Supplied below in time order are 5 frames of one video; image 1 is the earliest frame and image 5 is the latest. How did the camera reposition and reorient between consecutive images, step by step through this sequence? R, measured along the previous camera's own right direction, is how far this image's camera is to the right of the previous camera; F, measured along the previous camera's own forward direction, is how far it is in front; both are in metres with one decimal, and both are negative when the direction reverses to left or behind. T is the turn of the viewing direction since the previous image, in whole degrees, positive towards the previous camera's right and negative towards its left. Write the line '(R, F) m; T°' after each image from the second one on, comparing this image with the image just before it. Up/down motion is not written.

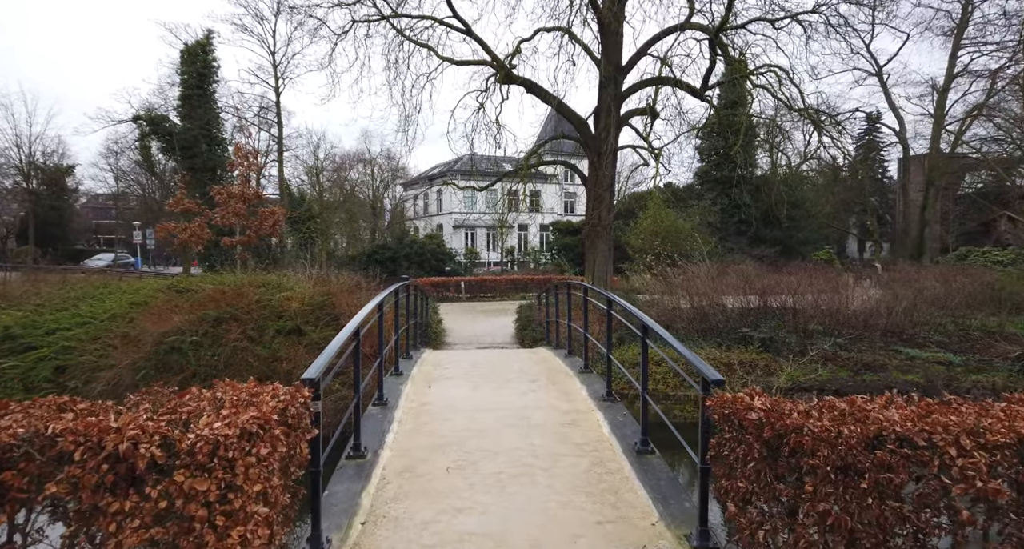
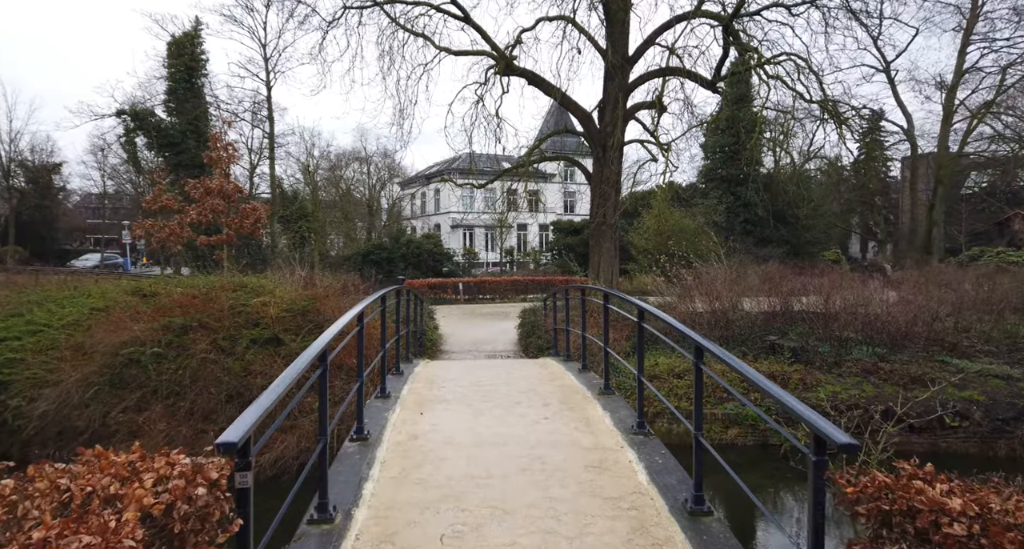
(-0.1, +0.9) m; 0°
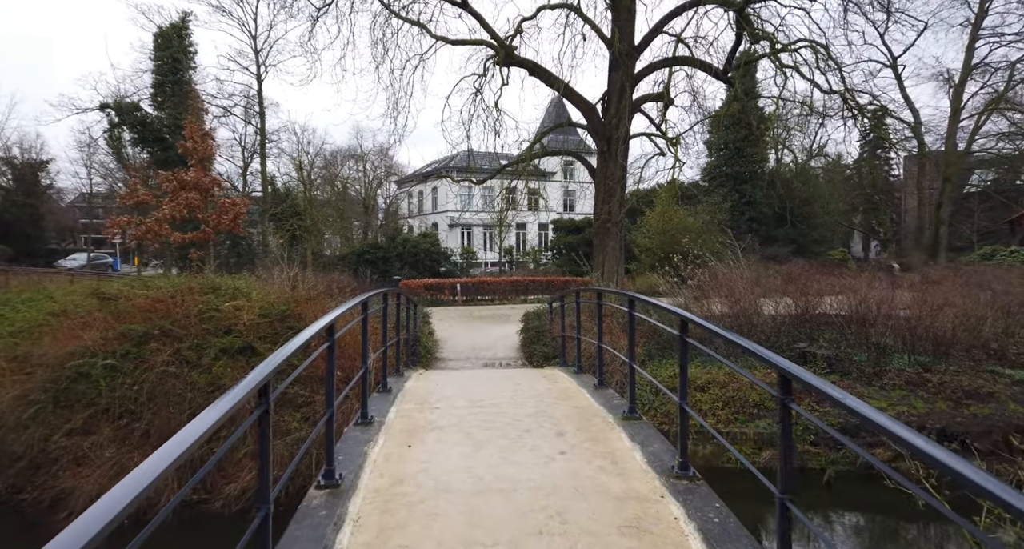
(-0.1, +0.9) m; 0°
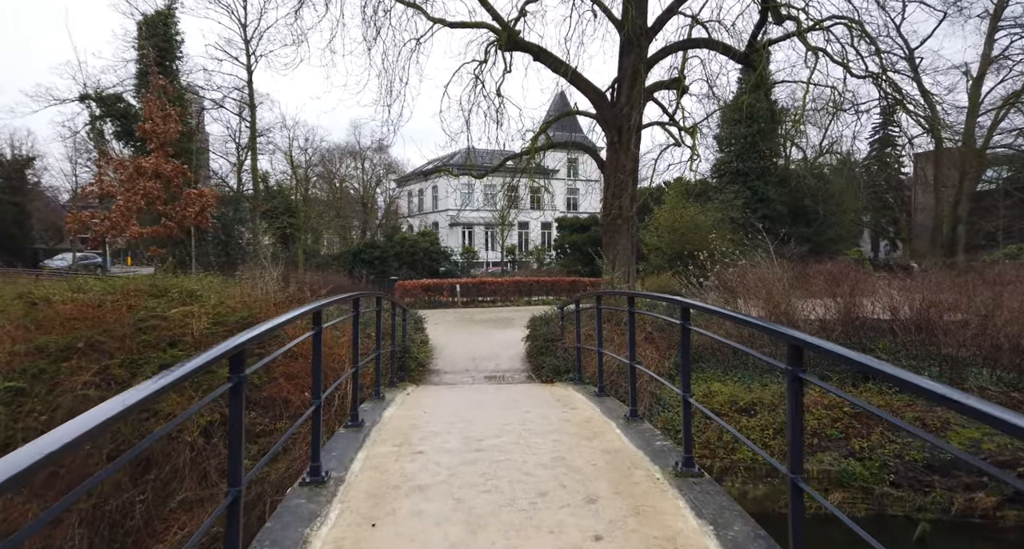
(0.0, +1.2) m; 0°
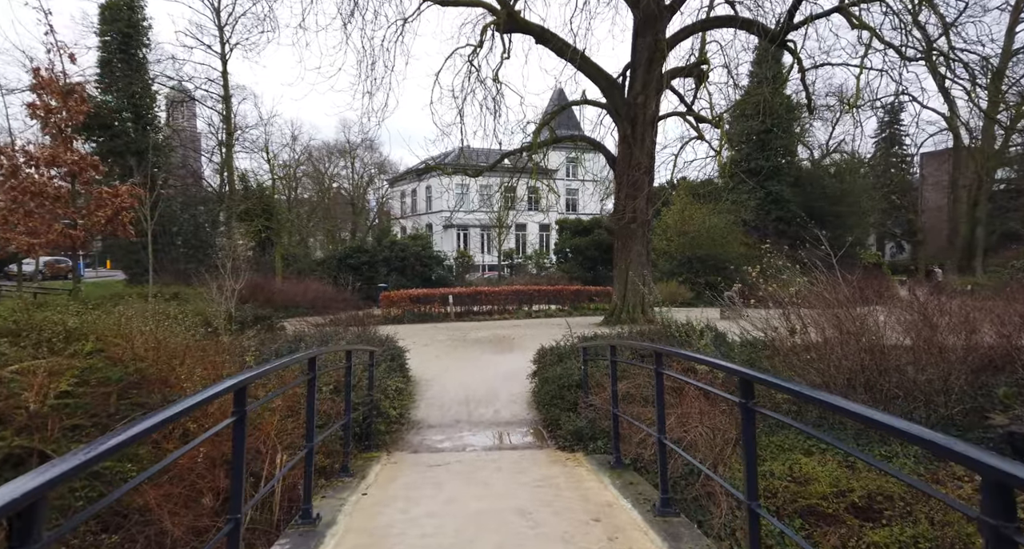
(-0.1, +1.9) m; 0°
